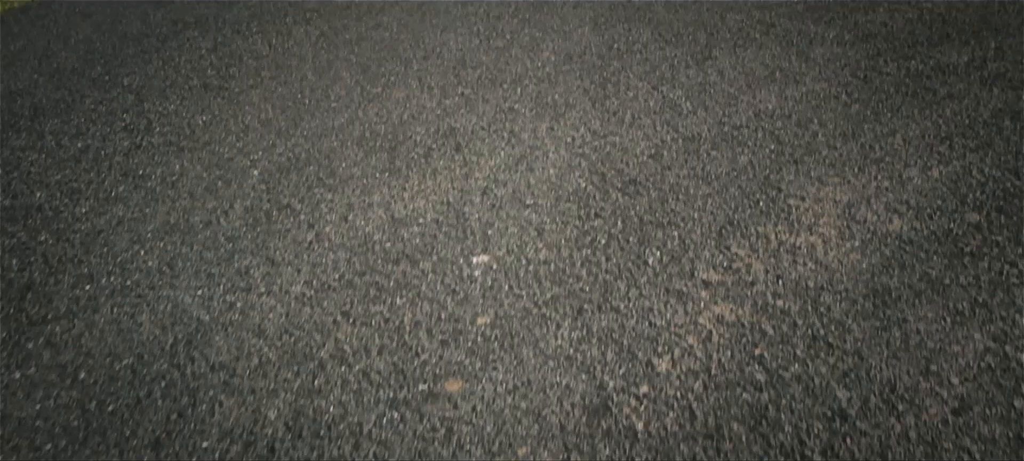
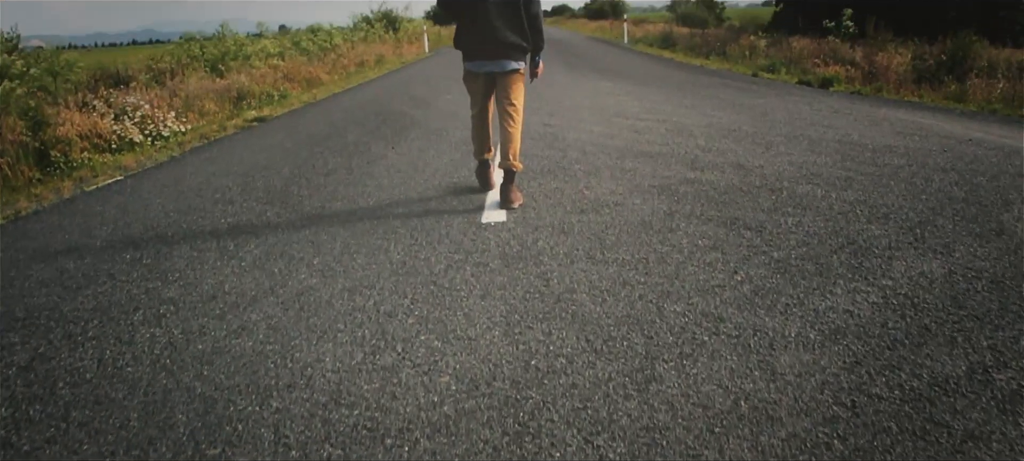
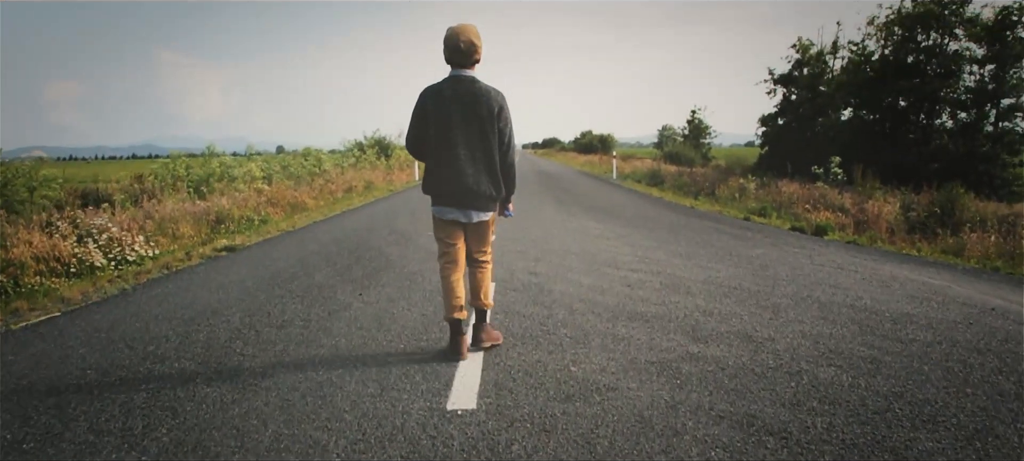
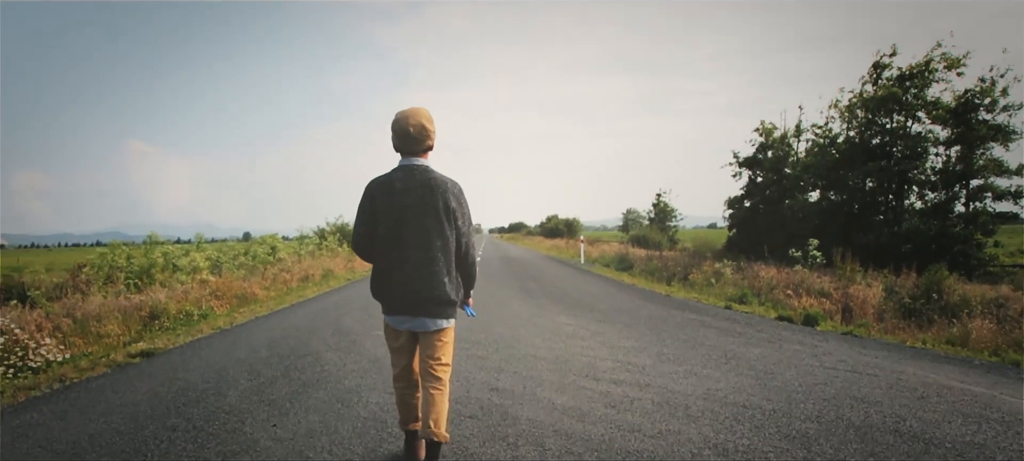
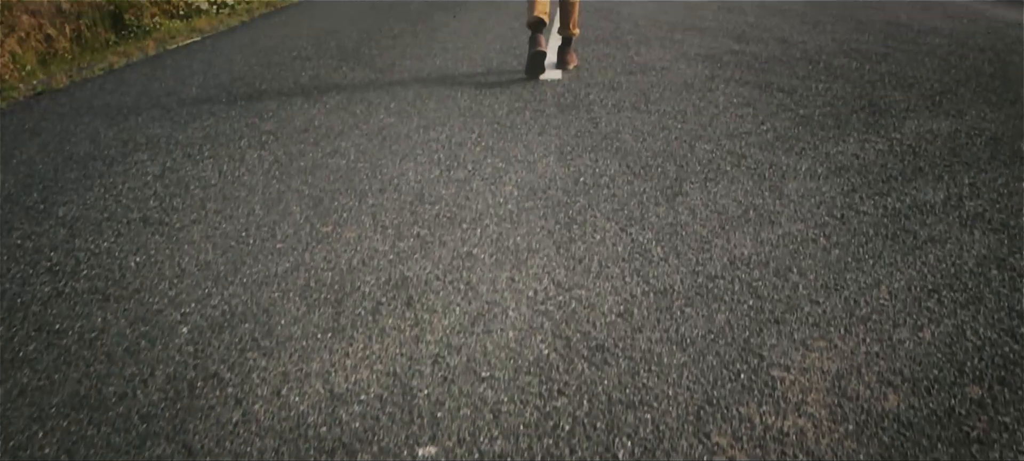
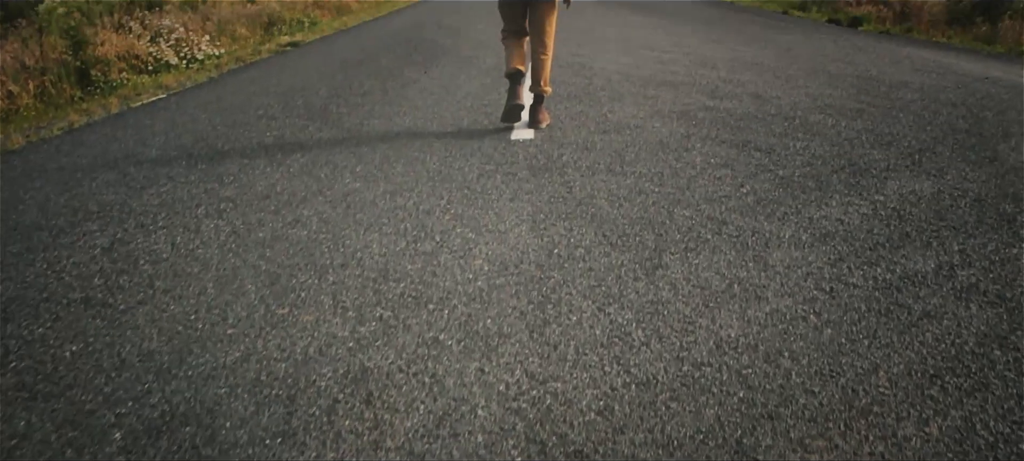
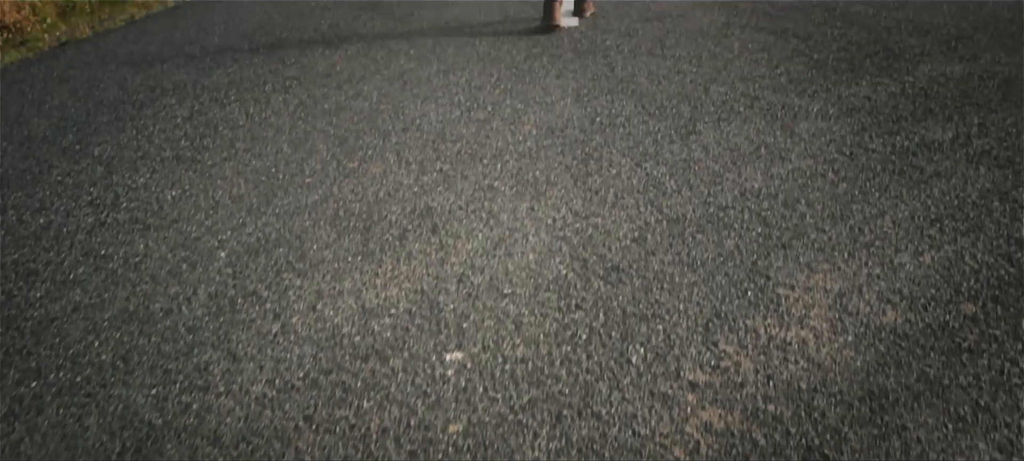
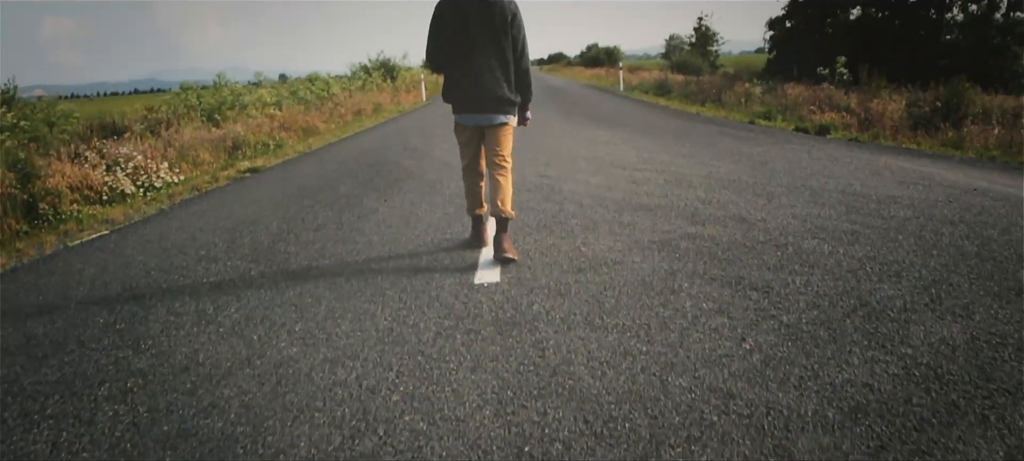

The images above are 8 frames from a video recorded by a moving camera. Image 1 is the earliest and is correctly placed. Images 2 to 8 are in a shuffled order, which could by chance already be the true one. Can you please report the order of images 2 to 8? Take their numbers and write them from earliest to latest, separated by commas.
7, 5, 6, 2, 8, 3, 4
